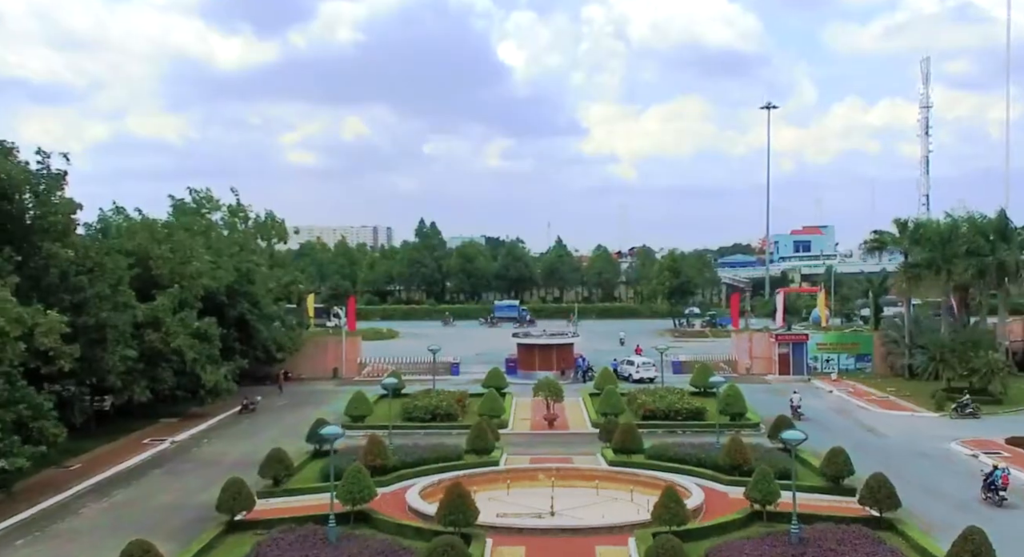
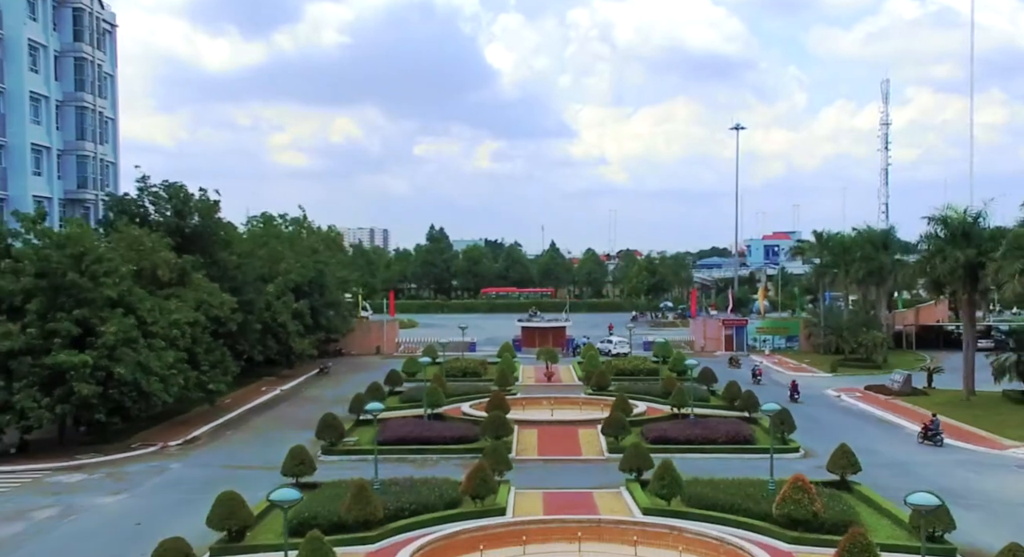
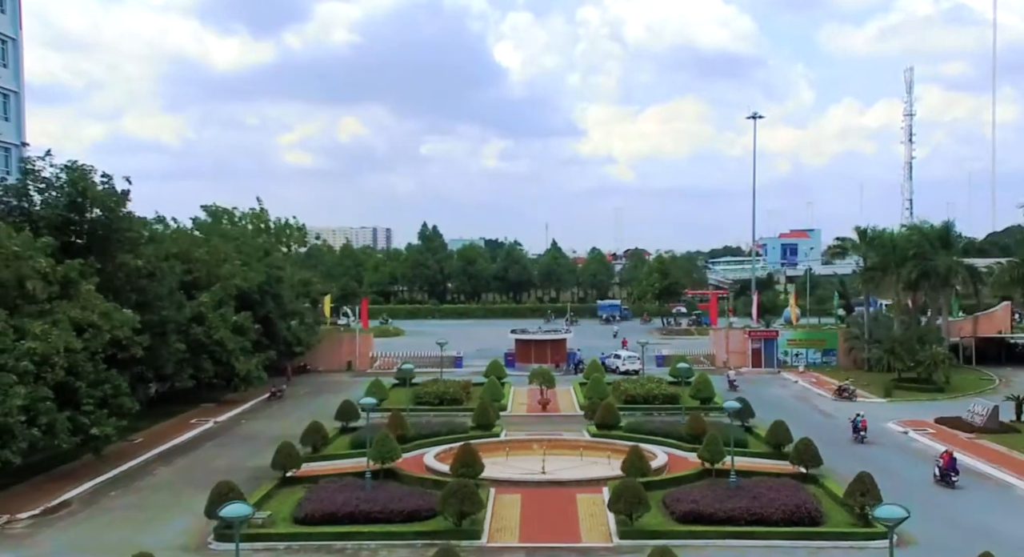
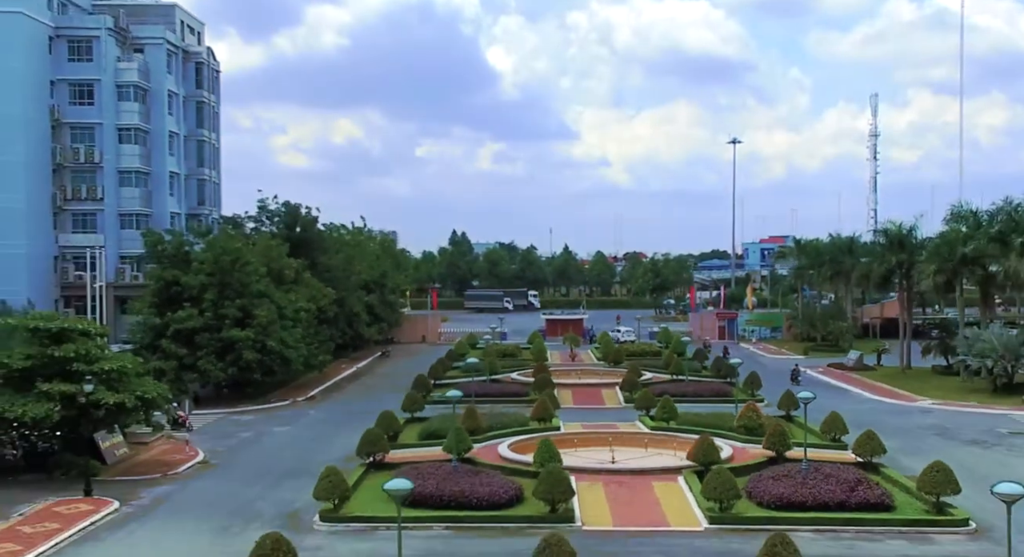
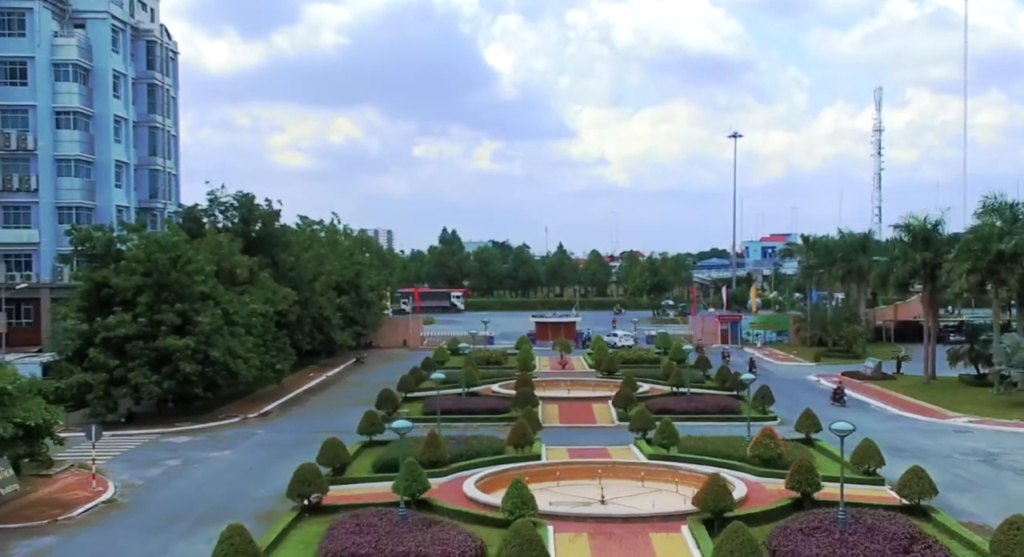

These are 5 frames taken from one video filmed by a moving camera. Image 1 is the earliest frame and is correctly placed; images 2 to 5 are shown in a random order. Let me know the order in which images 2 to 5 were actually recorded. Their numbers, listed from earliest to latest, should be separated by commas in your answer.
3, 2, 5, 4
